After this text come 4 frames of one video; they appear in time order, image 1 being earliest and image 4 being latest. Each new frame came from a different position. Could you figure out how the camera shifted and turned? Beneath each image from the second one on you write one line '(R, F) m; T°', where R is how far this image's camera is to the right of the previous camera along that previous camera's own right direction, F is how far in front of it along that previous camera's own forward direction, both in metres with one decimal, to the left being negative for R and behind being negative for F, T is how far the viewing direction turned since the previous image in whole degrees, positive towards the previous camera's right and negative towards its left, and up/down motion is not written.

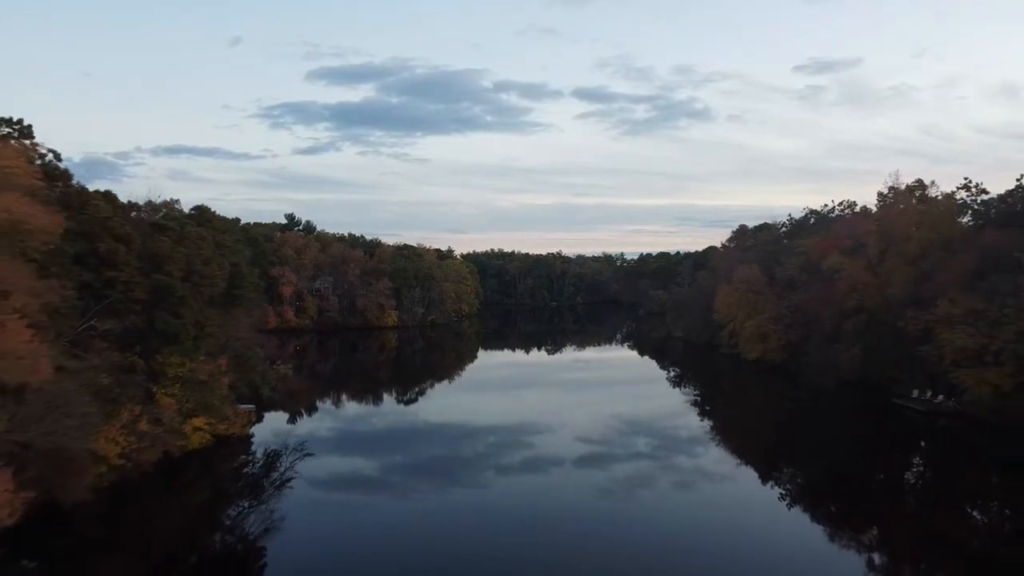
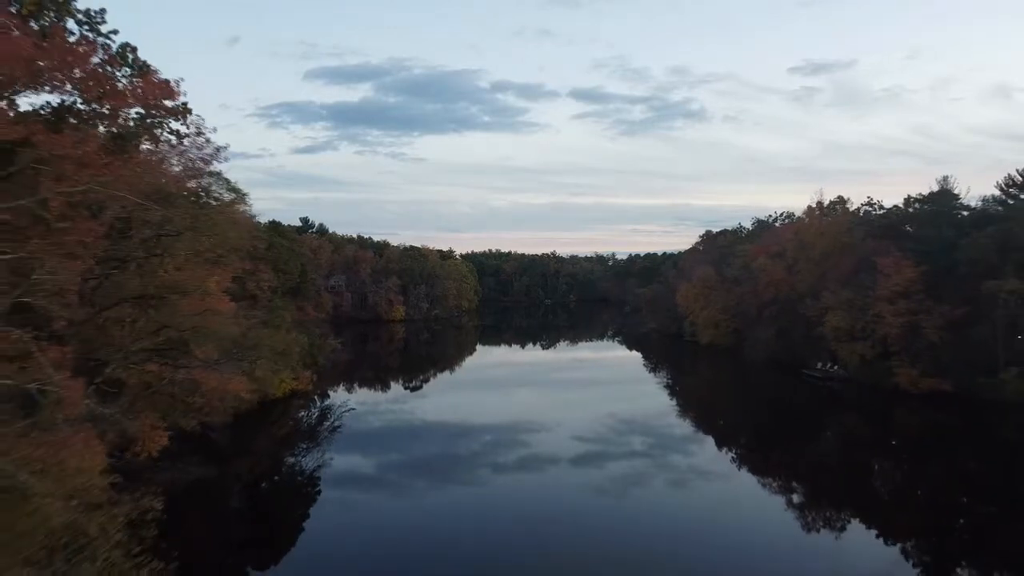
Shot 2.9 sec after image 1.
(+0.1, -7.6) m; 0°
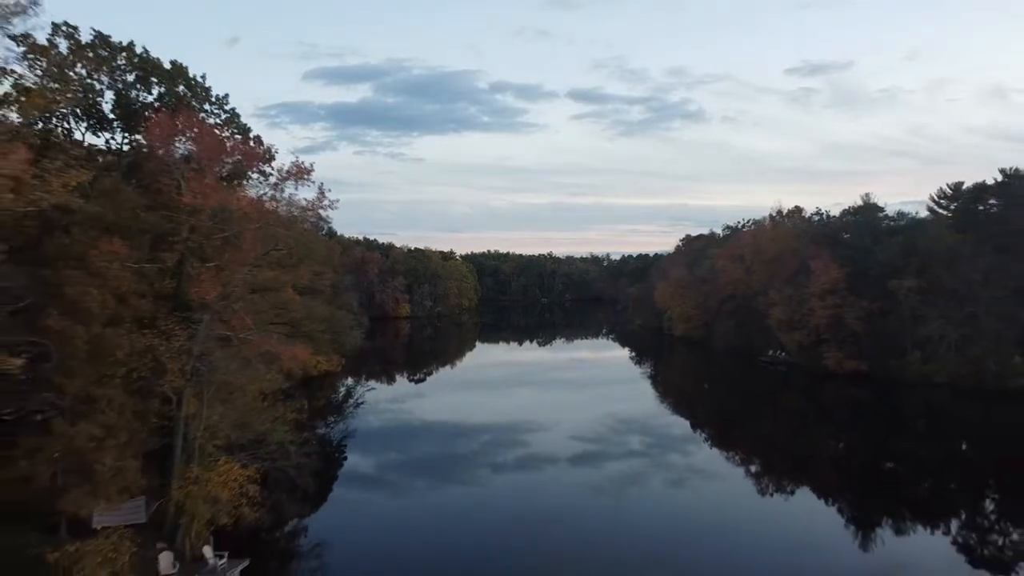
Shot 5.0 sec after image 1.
(+0.1, -5.7) m; 0°
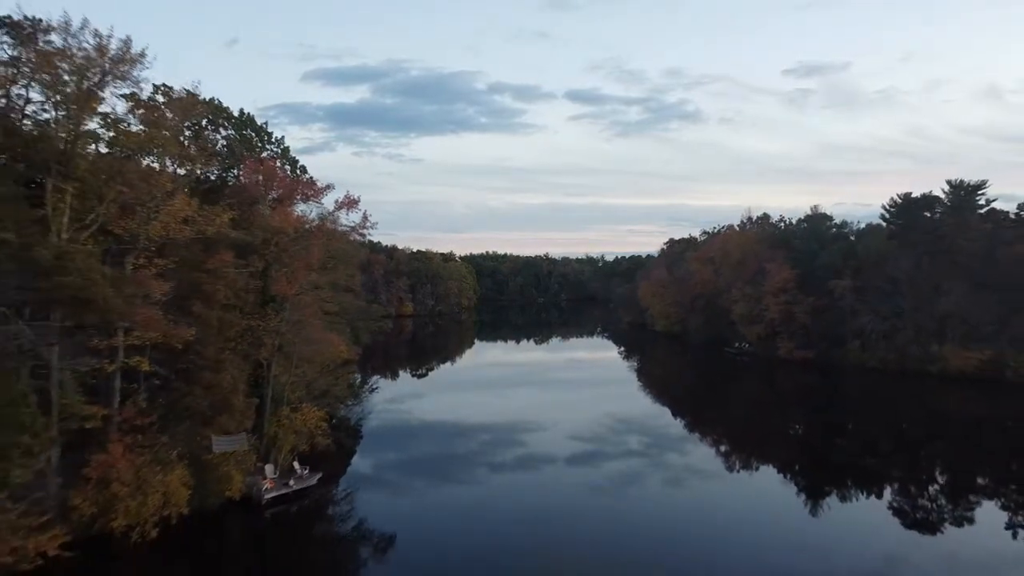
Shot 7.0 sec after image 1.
(+0.2, -5.1) m; 0°
